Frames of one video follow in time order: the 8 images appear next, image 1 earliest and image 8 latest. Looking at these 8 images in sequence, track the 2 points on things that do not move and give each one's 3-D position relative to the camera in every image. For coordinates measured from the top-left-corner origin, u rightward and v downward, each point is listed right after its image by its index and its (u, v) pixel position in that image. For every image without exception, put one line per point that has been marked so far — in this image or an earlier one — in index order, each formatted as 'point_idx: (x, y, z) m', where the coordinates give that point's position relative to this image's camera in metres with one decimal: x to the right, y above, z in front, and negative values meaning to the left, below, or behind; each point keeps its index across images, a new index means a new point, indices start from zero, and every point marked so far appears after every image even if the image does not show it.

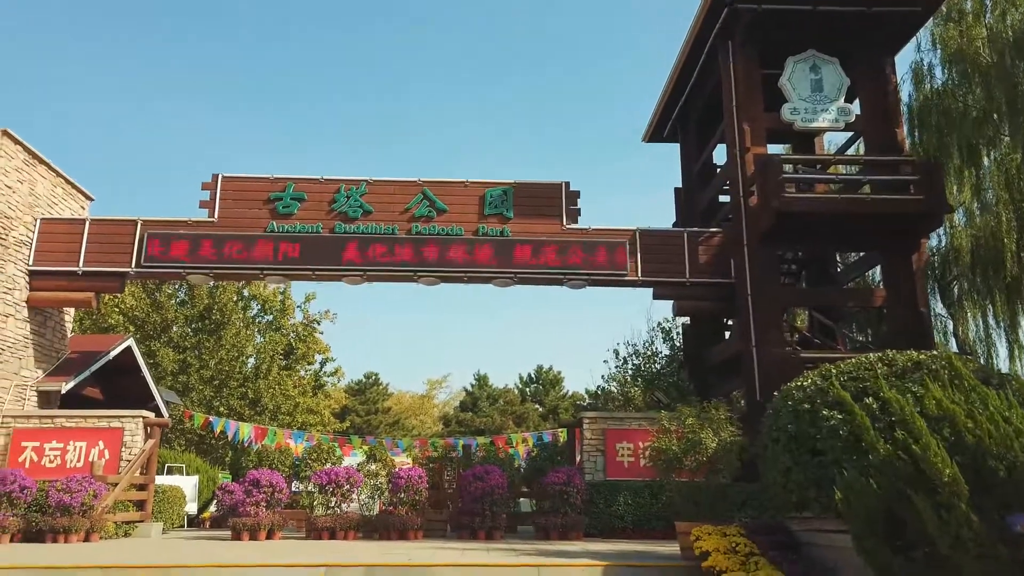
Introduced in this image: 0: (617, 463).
0: (+1.8, -2.9, +12.7) m
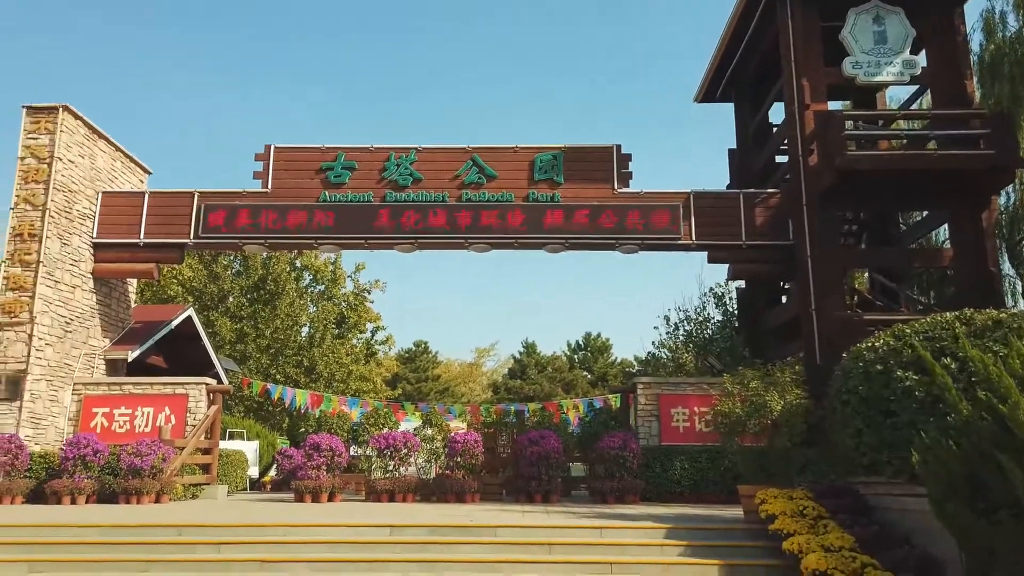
0: (+2.7, -2.3, +12.6) m
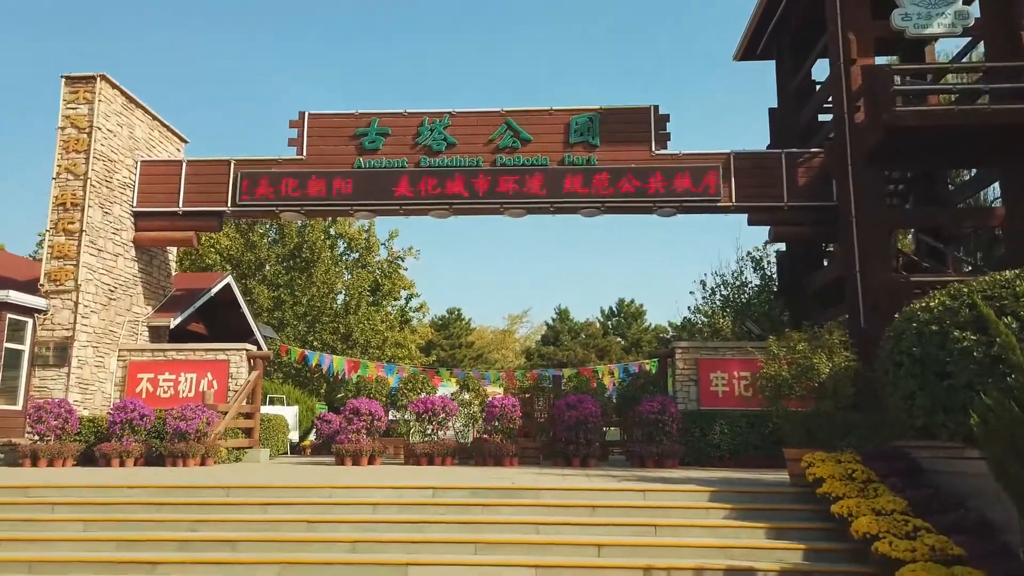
0: (+3.3, -1.7, +12.5) m
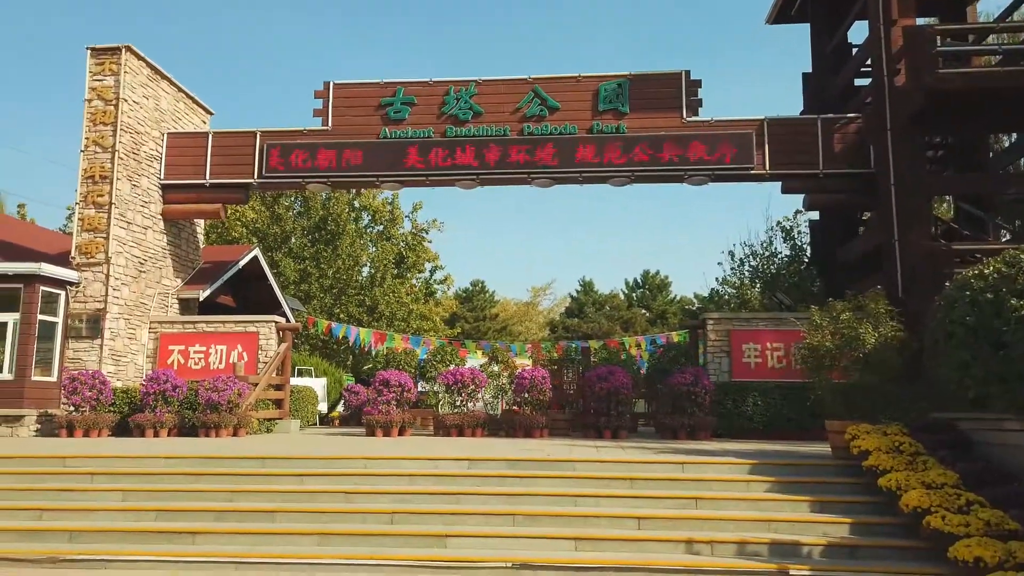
0: (+3.8, -1.2, +12.3) m
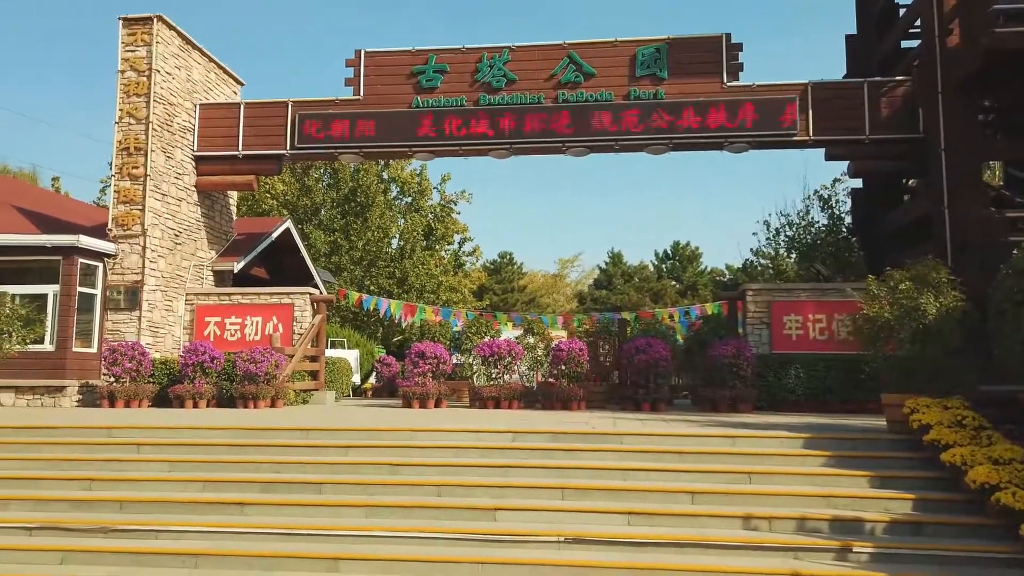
0: (+4.4, -0.8, +12.1) m
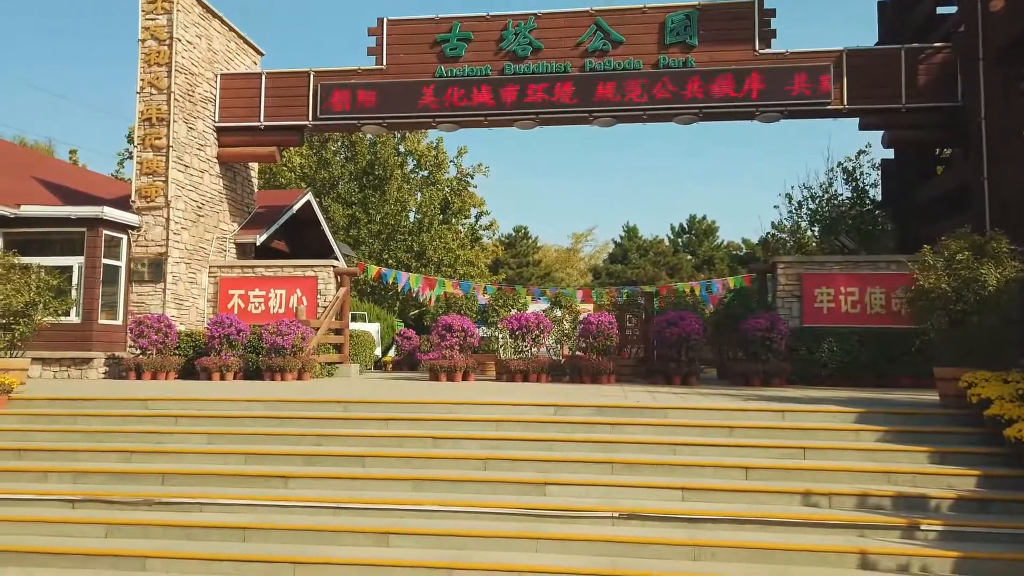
0: (+4.8, -0.3, +11.9) m
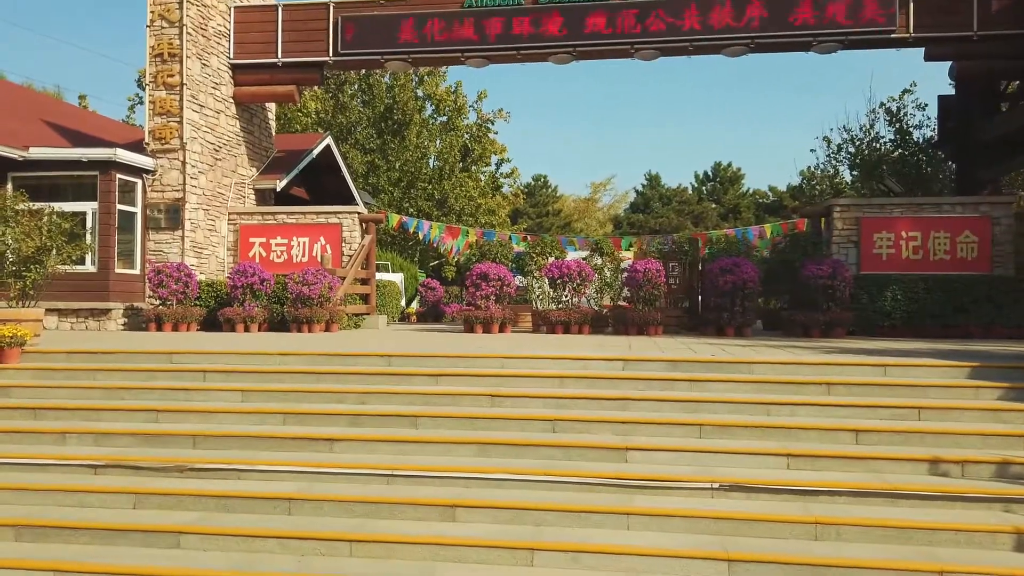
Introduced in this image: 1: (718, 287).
0: (+5.4, +0.5, +11.0) m
1: (+2.8, 0.0, +10.5) m
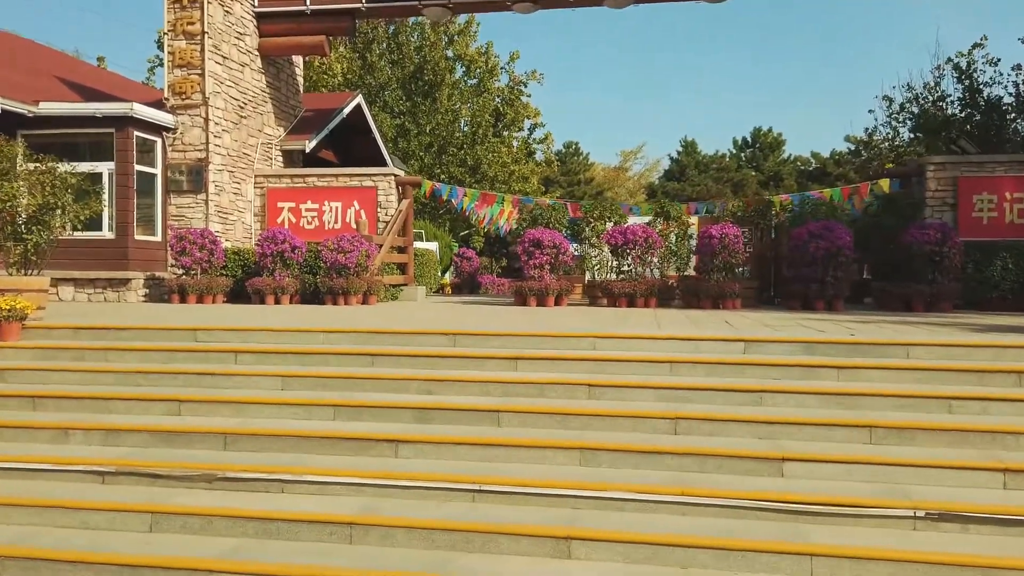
0: (+6.1, +0.9, +9.8) m
1: (+3.6, +0.4, +9.3) m
